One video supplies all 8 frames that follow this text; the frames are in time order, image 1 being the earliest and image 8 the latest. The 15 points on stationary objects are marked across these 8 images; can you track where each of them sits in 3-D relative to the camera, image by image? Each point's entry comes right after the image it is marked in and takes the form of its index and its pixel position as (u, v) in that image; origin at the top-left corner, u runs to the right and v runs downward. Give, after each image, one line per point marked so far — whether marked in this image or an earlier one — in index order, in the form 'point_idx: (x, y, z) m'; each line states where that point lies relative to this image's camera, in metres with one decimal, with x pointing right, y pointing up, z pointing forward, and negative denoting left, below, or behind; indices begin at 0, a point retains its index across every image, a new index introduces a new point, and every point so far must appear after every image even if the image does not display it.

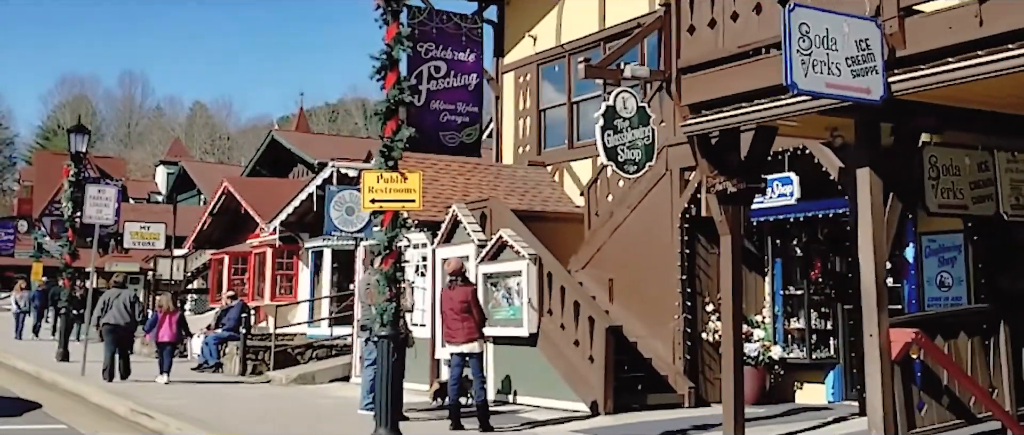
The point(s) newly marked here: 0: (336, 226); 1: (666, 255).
0: (-5.1, -0.2, +15.3) m
1: (+3.7, -0.9, +12.6) m
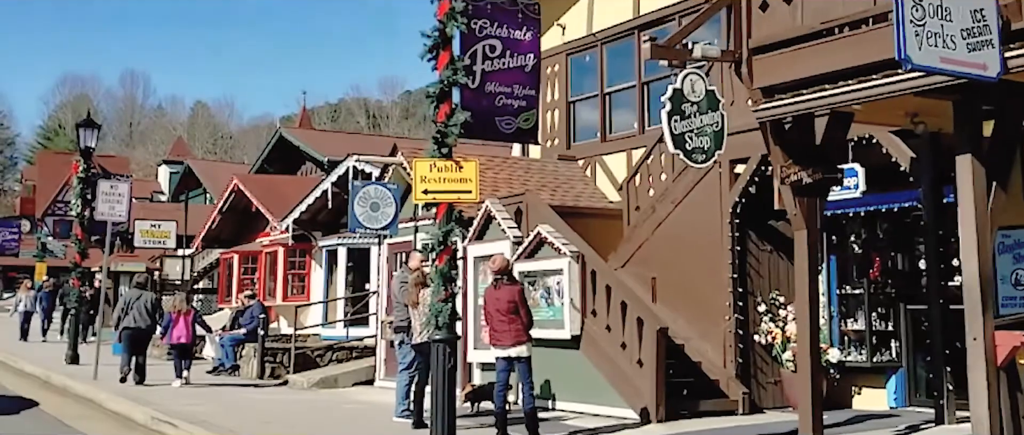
0: (-4.2, -0.1, +14.6) m
1: (+4.6, -0.8, +11.9) m
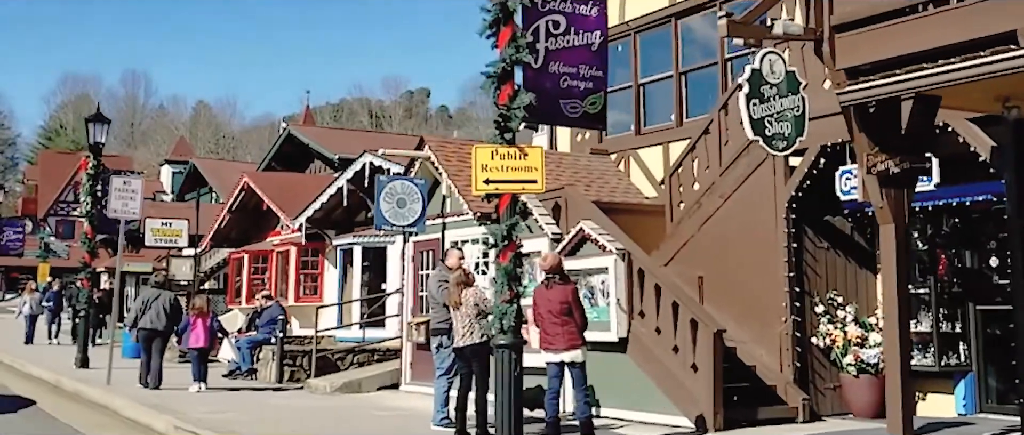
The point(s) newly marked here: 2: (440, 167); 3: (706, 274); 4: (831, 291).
0: (-3.3, 0.0, +13.9) m
1: (+5.5, -0.7, +11.3) m
2: (-1.9, +1.4, +14.1) m
3: (+4.5, -1.3, +12.0) m
4: (+6.9, -1.6, +11.3) m
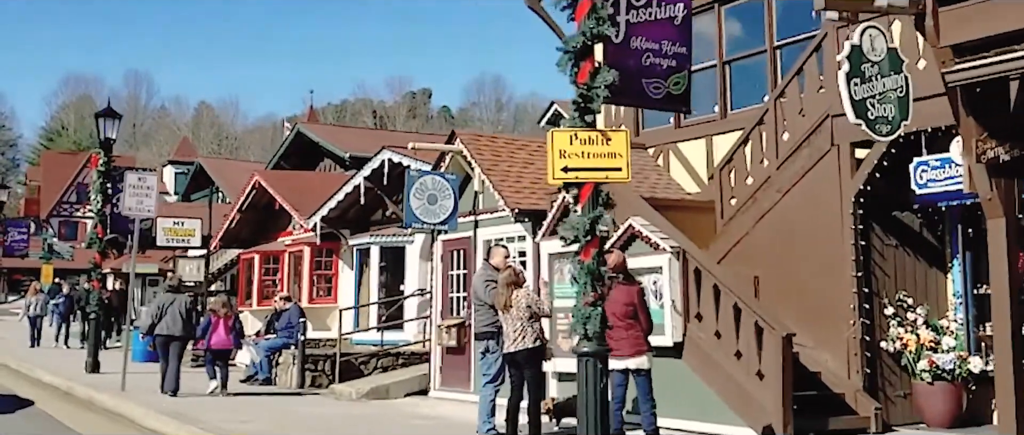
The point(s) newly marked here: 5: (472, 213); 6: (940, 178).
0: (-2.4, 0.0, +13.2) m
1: (+6.4, -0.6, +10.5) m
2: (-1.0, +1.5, +13.3) m
3: (+5.4, -1.2, +11.3) m
4: (+7.8, -1.5, +10.5) m
5: (-1.0, +0.1, +13.7) m
6: (+8.0, +0.7, +9.7) m
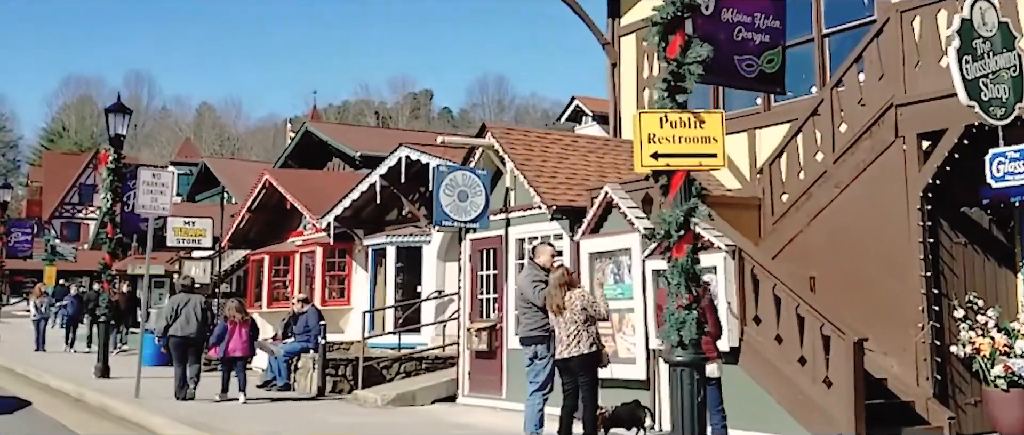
0: (-1.5, +0.1, +12.5) m
1: (+7.3, -0.5, +9.9) m
2: (-0.2, +1.5, +12.7) m
3: (+6.3, -1.2, +10.6) m
4: (+8.7, -1.4, +9.9) m
5: (-0.2, +0.2, +13.1) m
6: (+8.8, +0.8, +9.0) m
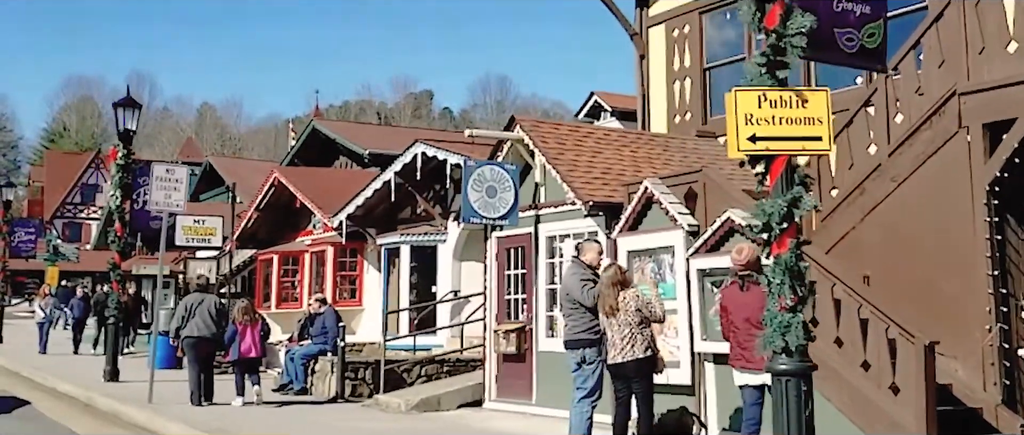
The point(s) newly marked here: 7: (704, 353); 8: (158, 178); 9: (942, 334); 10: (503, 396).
0: (-0.8, +0.2, +11.9) m
1: (+8.0, -0.5, +9.3) m
2: (+0.6, +1.6, +12.1) m
3: (+7.0, -1.1, +10.1) m
4: (+9.4, -1.3, +9.3) m
5: (+0.5, +0.3, +12.5) m
6: (+9.5, +0.9, +8.5) m
7: (+3.6, -2.6, +9.9) m
8: (-9.0, +1.0, +13.2) m
9: (+7.7, -2.1, +9.3) m
10: (-0.2, -4.4, +12.9) m
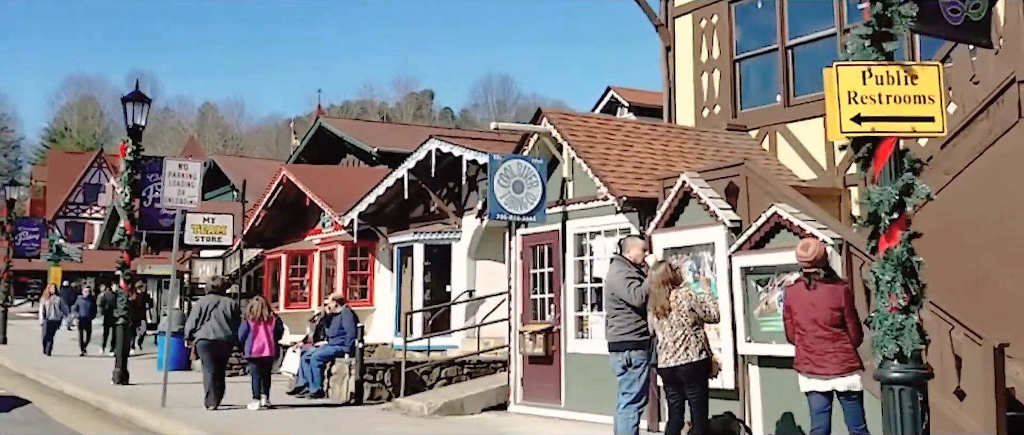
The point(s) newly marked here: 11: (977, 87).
0: (-0.2, +0.2, +11.5) m
1: (+8.6, -0.4, +8.8) m
2: (+1.2, +1.7, +11.6) m
3: (+7.6, -1.0, +9.6) m
4: (+10.0, -1.2, +8.8) m
5: (+1.1, +0.3, +12.0) m
6: (+10.1, +1.0, +8.0) m
7: (+4.3, -2.5, +9.4) m
8: (-8.4, +1.1, +12.8) m
9: (+8.4, -2.0, +8.9) m
10: (+0.4, -4.3, +12.4) m
11: (+8.4, +2.4, +9.4) m
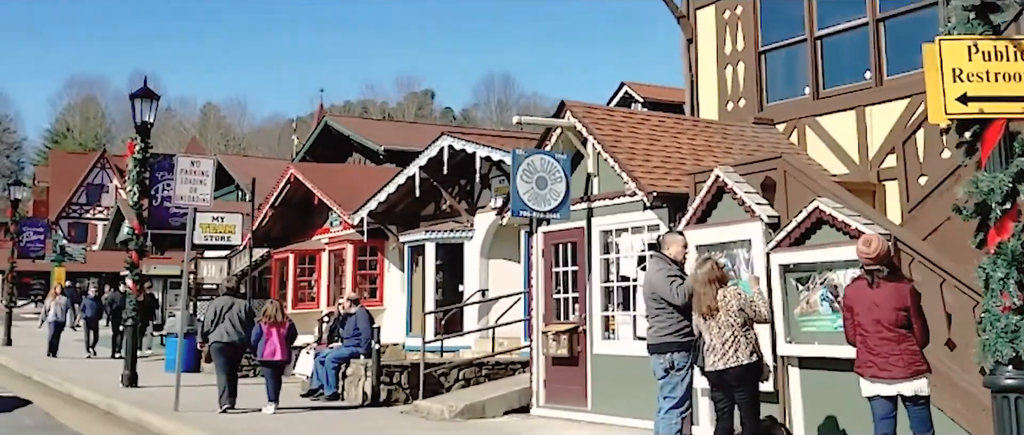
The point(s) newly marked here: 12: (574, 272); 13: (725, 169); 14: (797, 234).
0: (+0.3, +0.3, +11.1) m
1: (+9.1, -0.3, +8.4) m
2: (+1.7, +1.7, +11.3) m
3: (+8.1, -0.9, +9.2) m
4: (+10.5, -1.1, +8.4) m
5: (+1.7, +0.4, +11.7) m
6: (+10.6, +1.1, +7.6) m
7: (+4.8, -2.4, +9.0) m
8: (-7.8, +1.1, +12.4) m
9: (+8.9, -1.9, +8.5) m
10: (+0.9, -4.3, +12.1) m
11: (+8.9, +2.5, +9.0) m
12: (+1.4, -1.2, +11.9) m
13: (+4.0, +0.9, +9.8) m
14: (+4.9, -0.3, +9.0) m
